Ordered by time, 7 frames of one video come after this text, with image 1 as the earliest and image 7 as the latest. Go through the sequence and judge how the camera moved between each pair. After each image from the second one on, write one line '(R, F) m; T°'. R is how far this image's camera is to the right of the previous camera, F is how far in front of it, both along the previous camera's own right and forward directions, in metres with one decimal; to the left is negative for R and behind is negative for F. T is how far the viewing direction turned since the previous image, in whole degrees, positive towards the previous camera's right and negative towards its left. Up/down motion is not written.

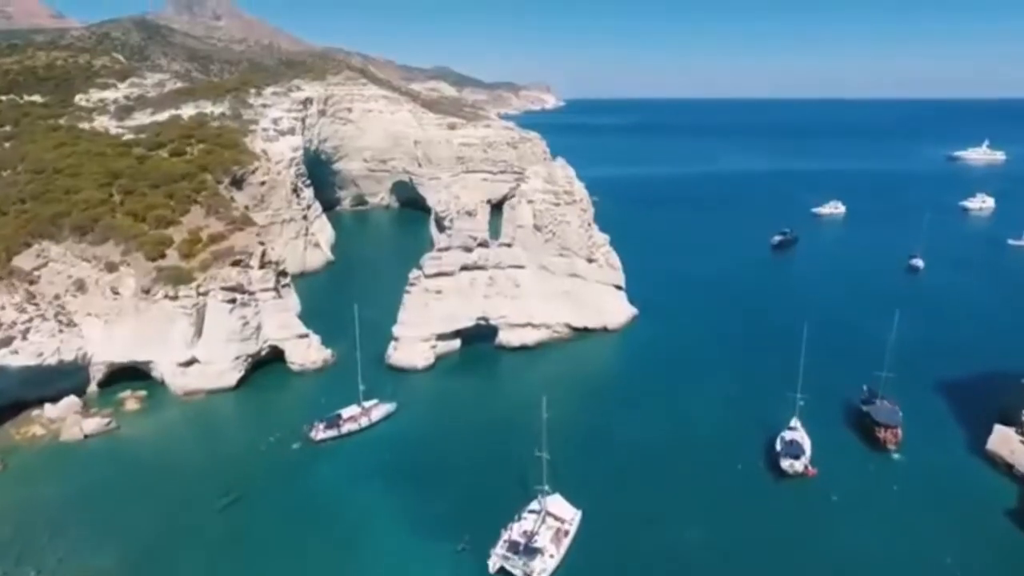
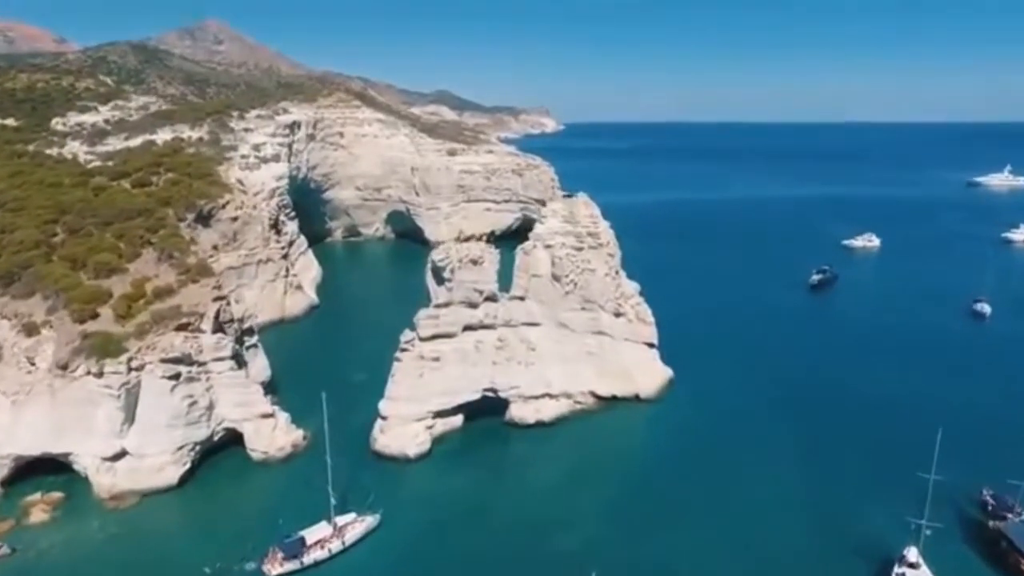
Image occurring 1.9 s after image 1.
(-0.8, +8.1) m; 0°
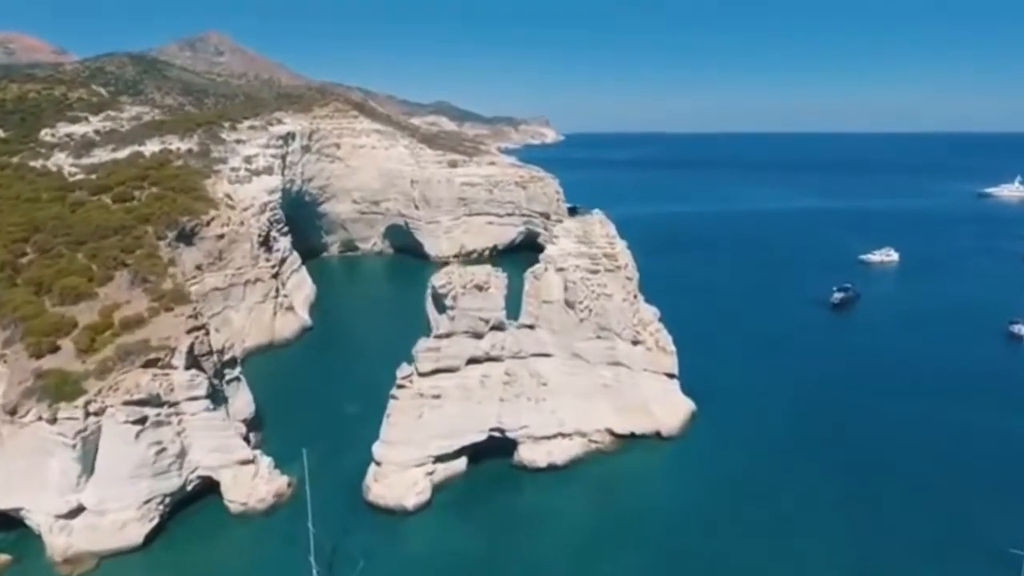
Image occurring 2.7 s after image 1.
(-0.5, +3.6) m; 0°
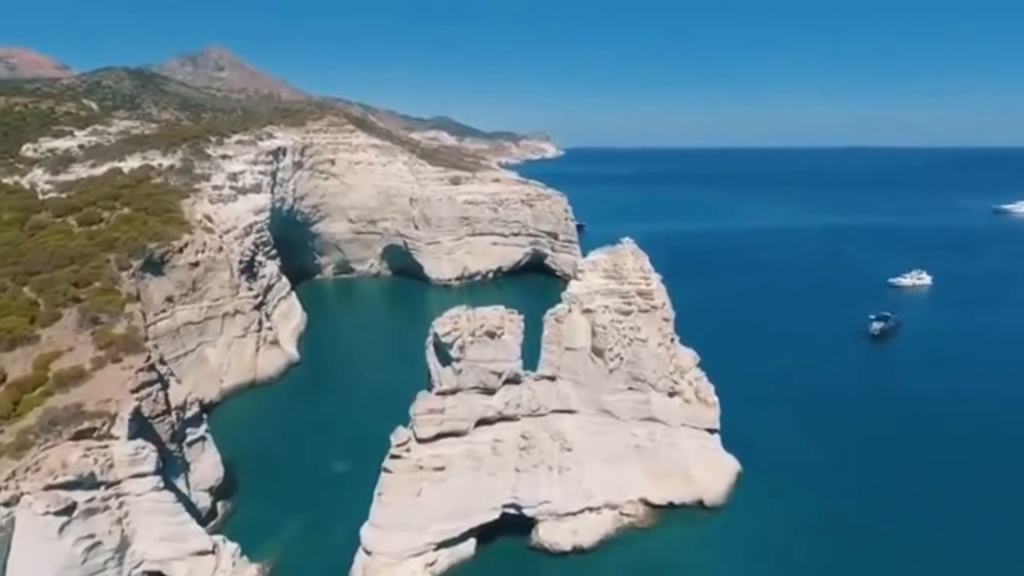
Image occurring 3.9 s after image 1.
(-0.8, +5.6) m; 0°
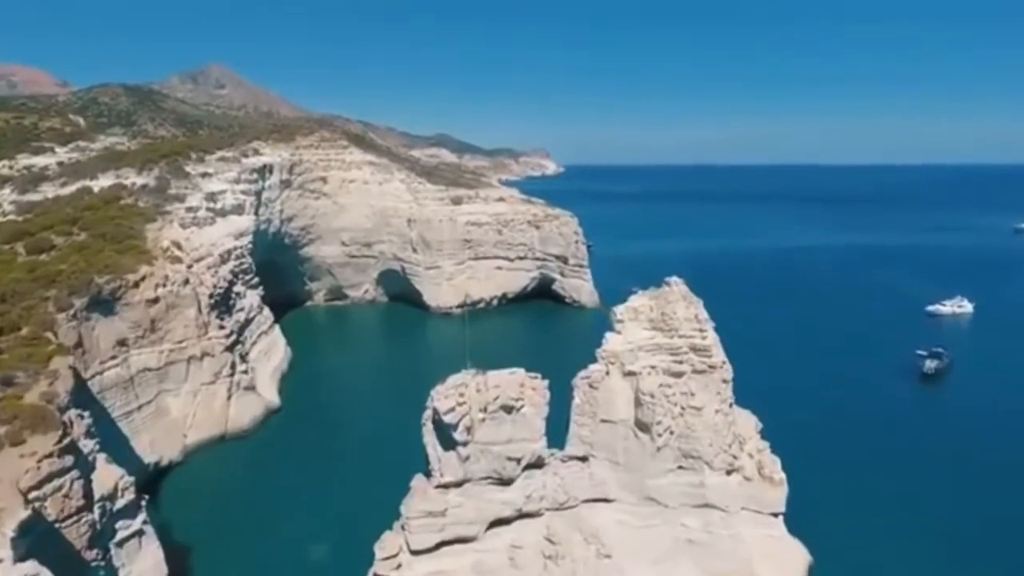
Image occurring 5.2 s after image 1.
(-0.7, +6.3) m; 0°
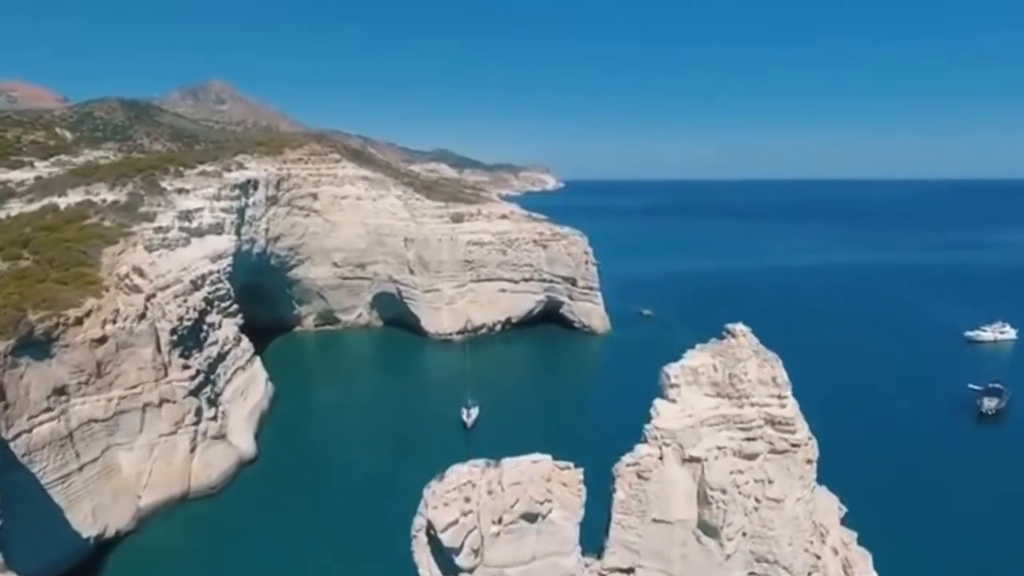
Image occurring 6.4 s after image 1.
(-0.6, +5.6) m; 0°
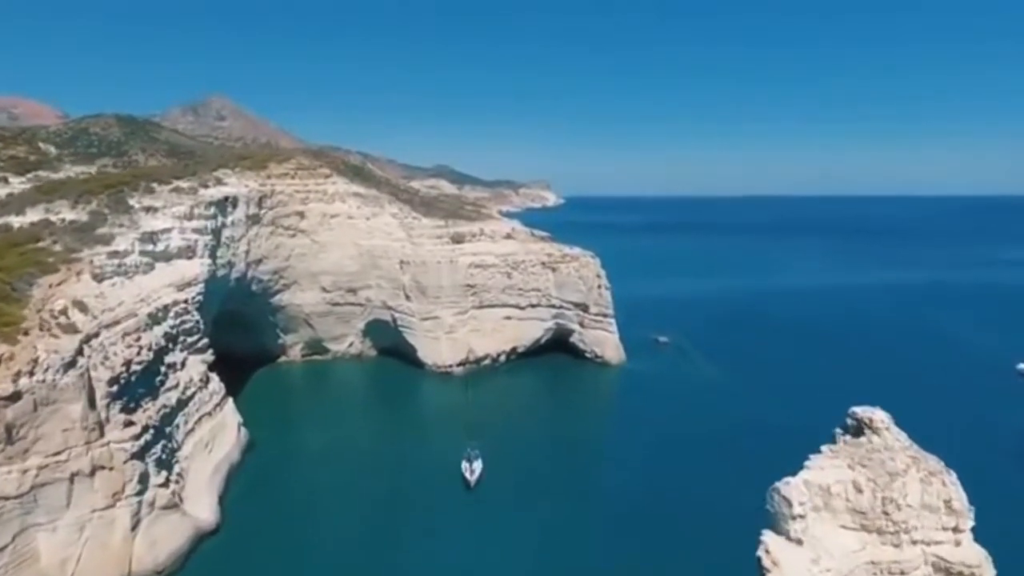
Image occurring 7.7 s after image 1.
(-0.6, +6.3) m; 0°
